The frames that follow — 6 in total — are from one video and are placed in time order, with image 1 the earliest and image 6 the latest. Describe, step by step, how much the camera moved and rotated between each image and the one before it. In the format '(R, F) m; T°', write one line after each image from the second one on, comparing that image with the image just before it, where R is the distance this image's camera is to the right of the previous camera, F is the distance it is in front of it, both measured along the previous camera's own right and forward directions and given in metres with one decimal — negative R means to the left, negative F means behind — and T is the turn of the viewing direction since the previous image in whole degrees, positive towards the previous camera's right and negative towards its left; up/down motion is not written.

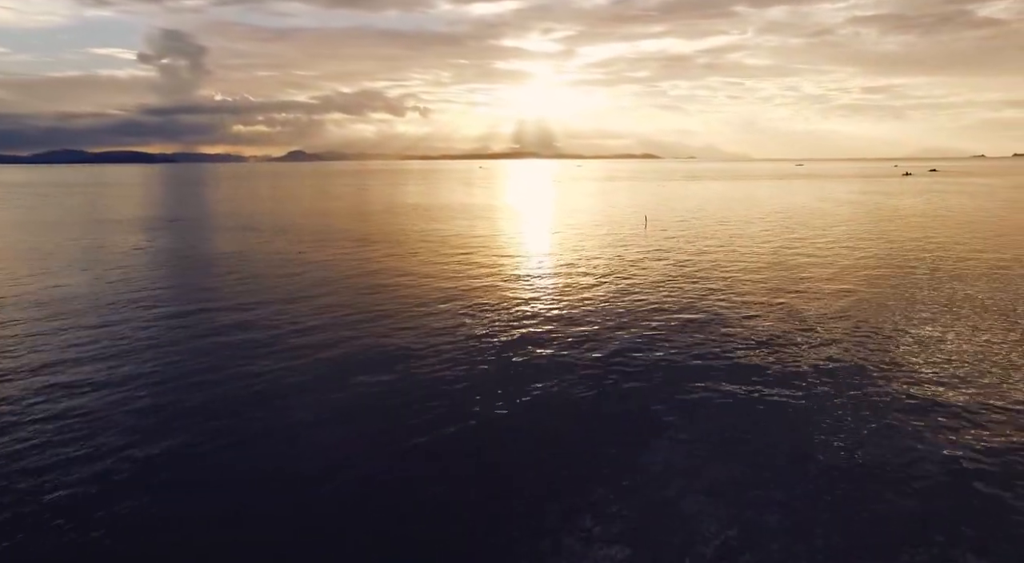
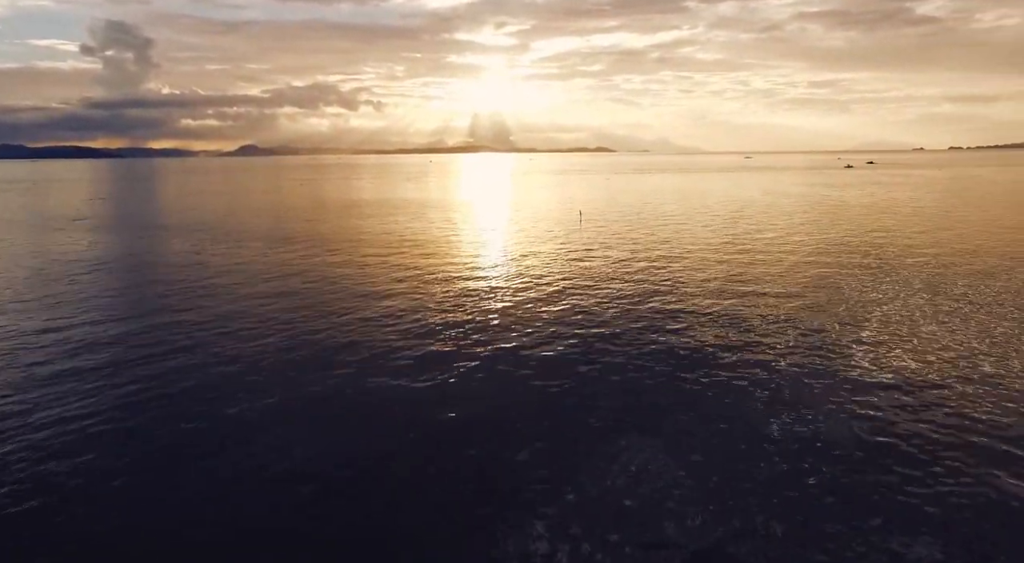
(-0.5, +0.2) m; +4°
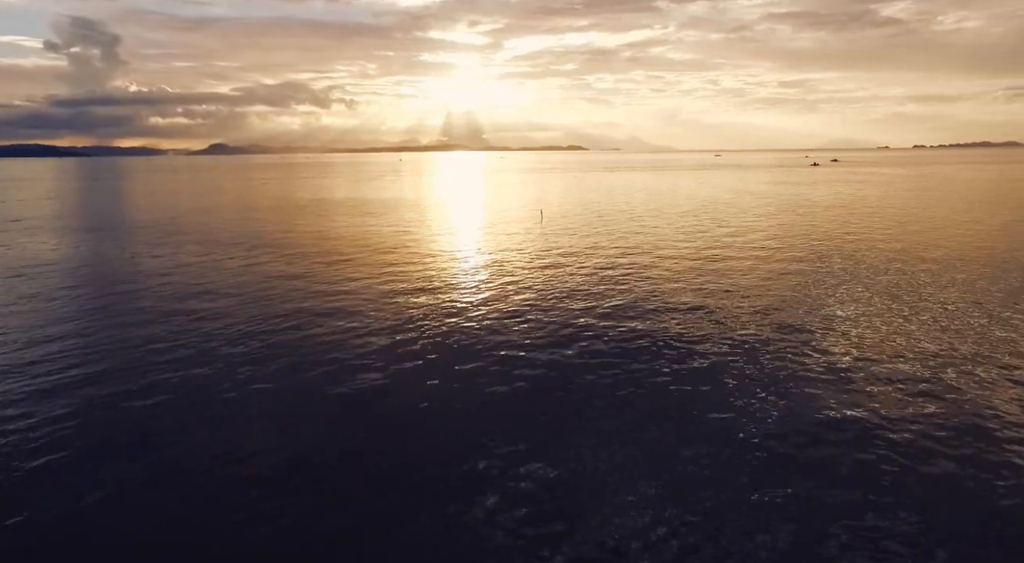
(-1.4, -1.2) m; +2°
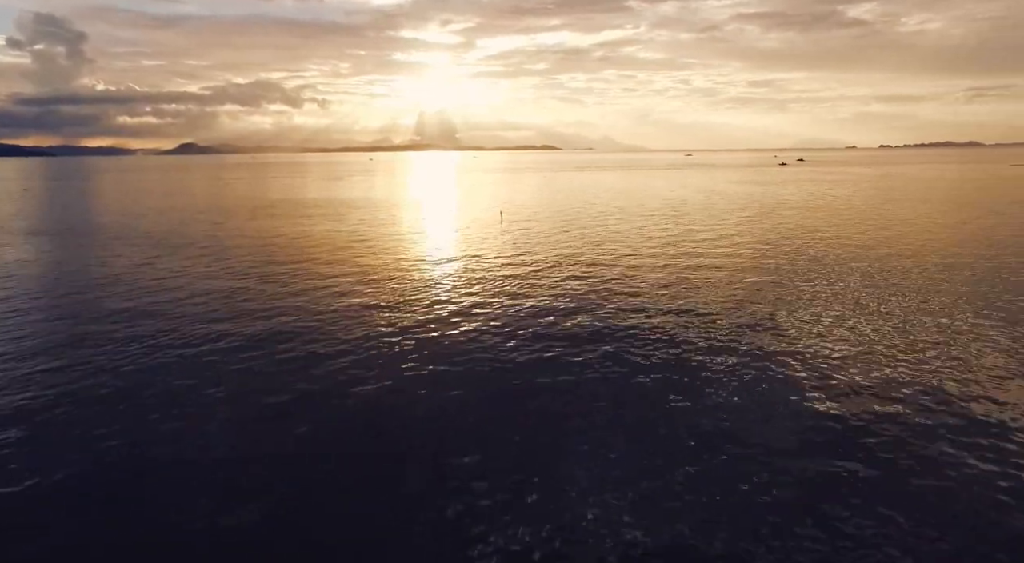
(-1.8, -3.9) m; +2°
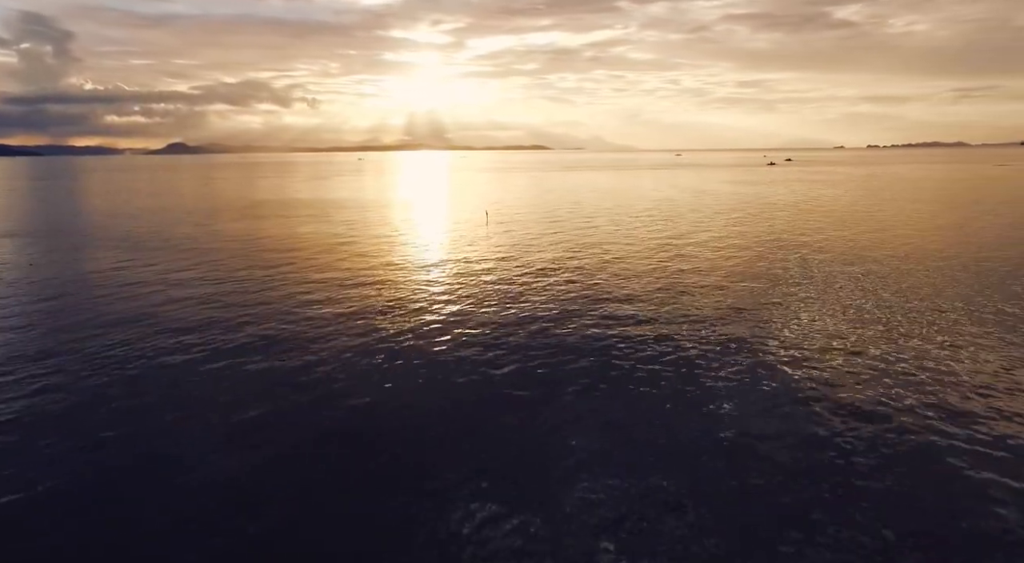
(0.0, -3.7) m; +1°
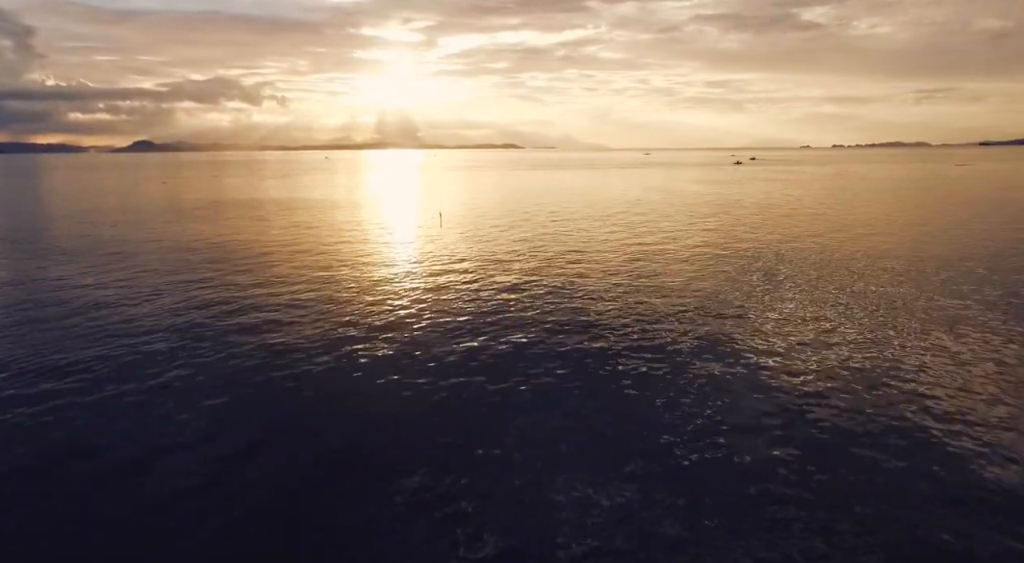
(-0.4, -1.8) m; +2°
